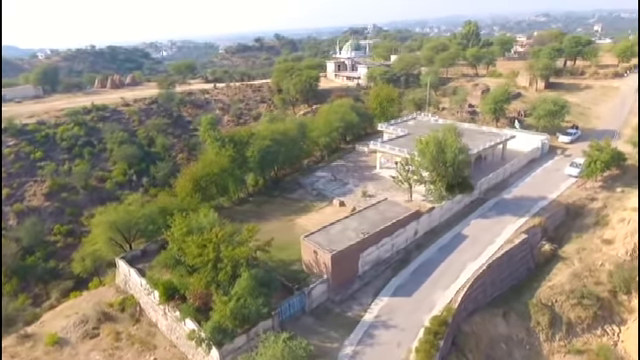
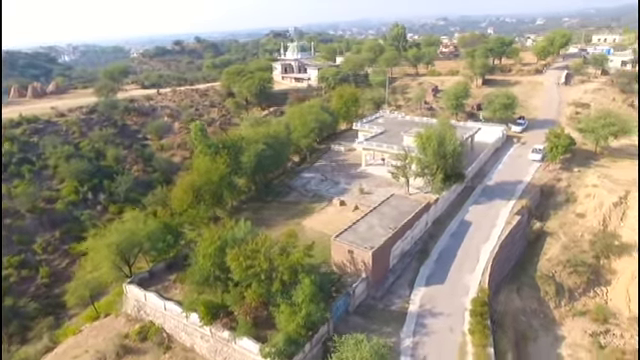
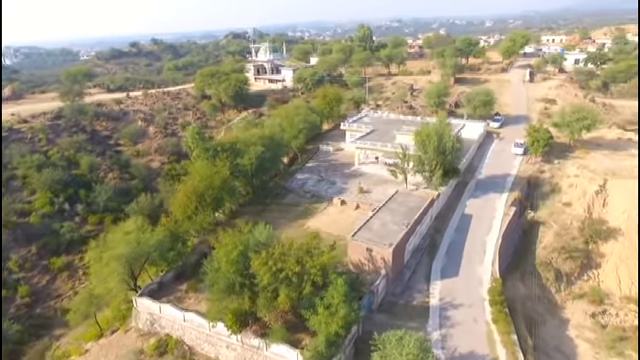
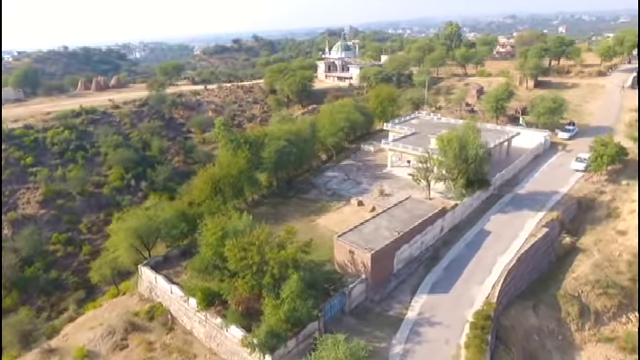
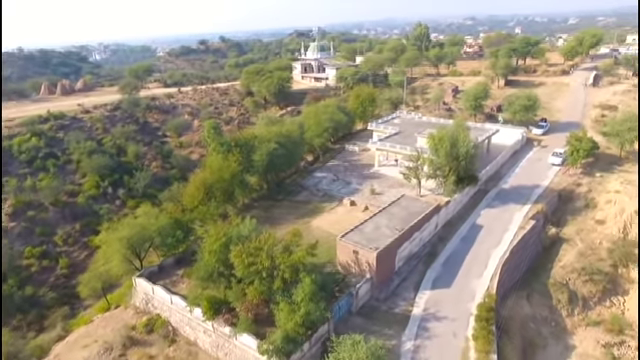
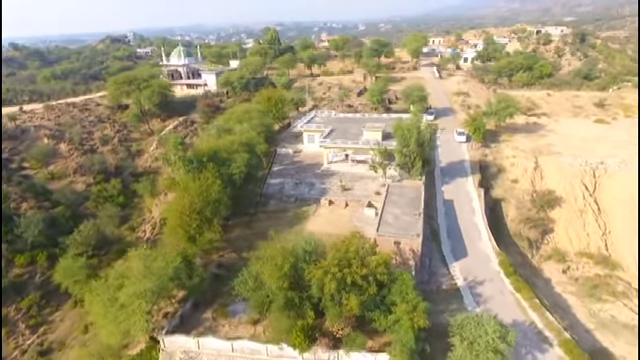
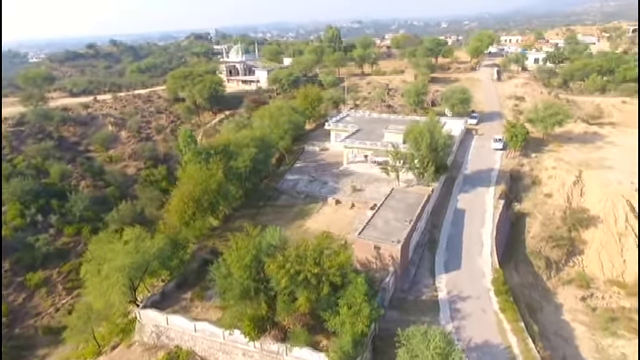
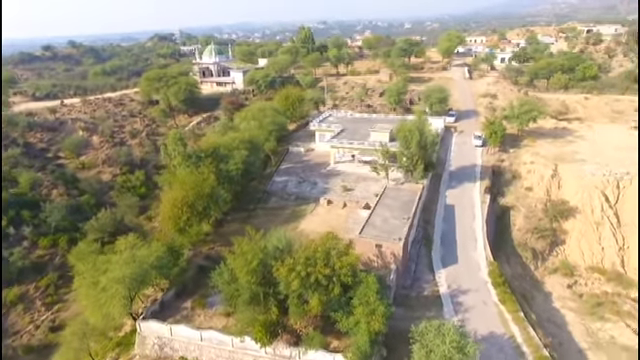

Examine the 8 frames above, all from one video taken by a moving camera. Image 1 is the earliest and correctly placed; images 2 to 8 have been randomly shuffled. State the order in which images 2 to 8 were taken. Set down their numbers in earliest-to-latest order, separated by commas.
4, 5, 2, 3, 7, 8, 6
